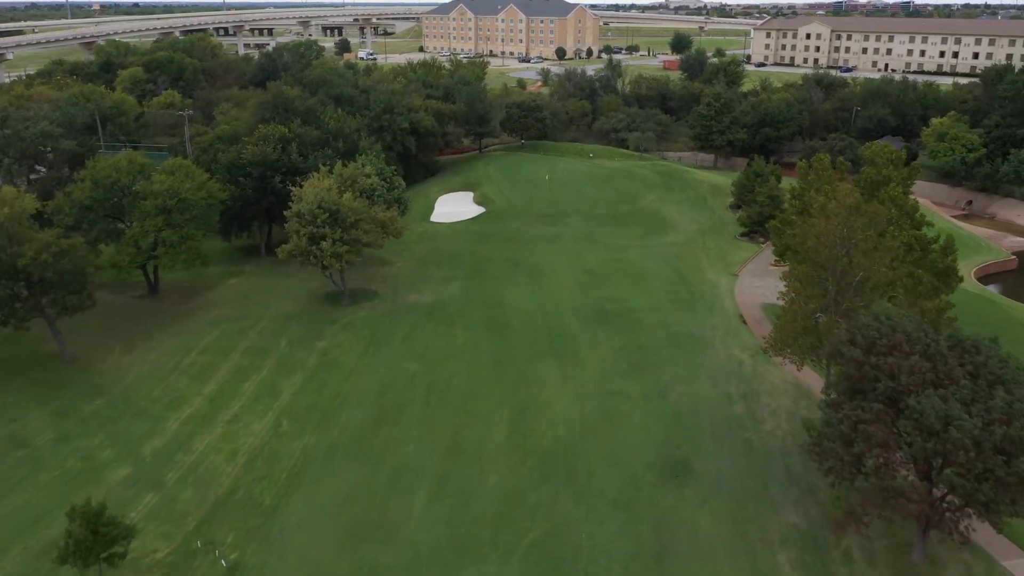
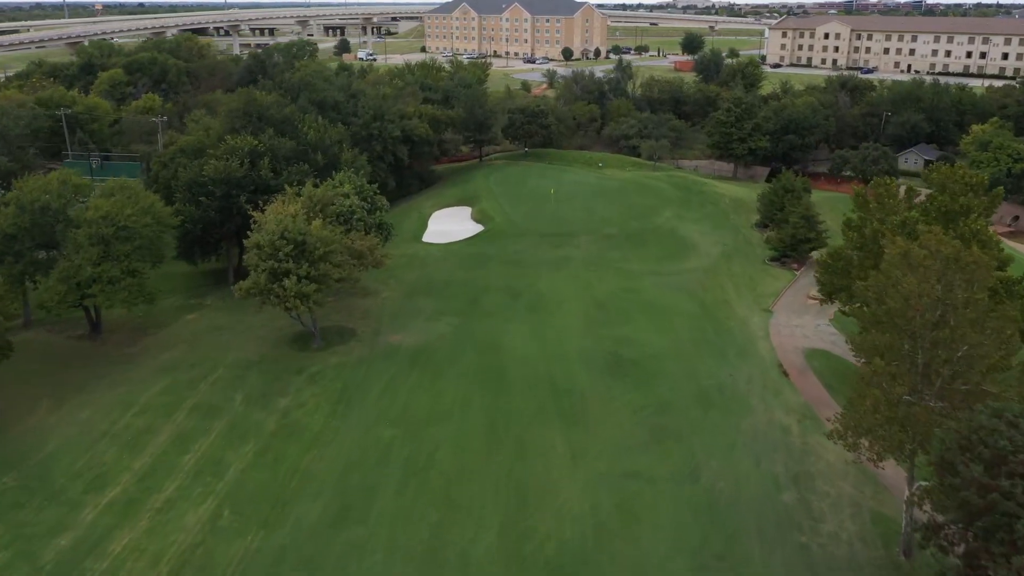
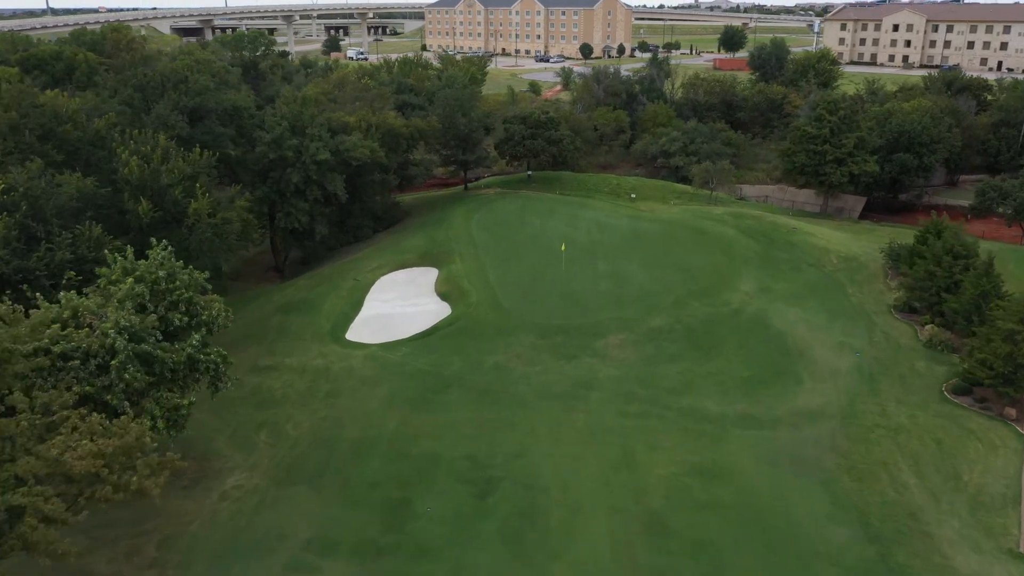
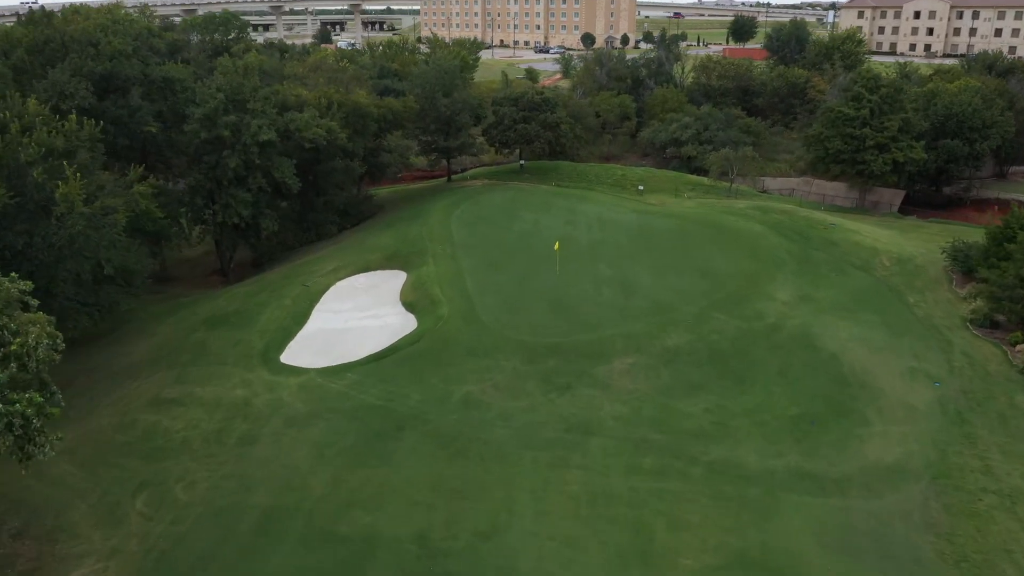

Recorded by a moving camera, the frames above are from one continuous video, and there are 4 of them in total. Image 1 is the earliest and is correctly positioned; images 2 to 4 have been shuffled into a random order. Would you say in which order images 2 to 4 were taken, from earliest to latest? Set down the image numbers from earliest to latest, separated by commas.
2, 3, 4
